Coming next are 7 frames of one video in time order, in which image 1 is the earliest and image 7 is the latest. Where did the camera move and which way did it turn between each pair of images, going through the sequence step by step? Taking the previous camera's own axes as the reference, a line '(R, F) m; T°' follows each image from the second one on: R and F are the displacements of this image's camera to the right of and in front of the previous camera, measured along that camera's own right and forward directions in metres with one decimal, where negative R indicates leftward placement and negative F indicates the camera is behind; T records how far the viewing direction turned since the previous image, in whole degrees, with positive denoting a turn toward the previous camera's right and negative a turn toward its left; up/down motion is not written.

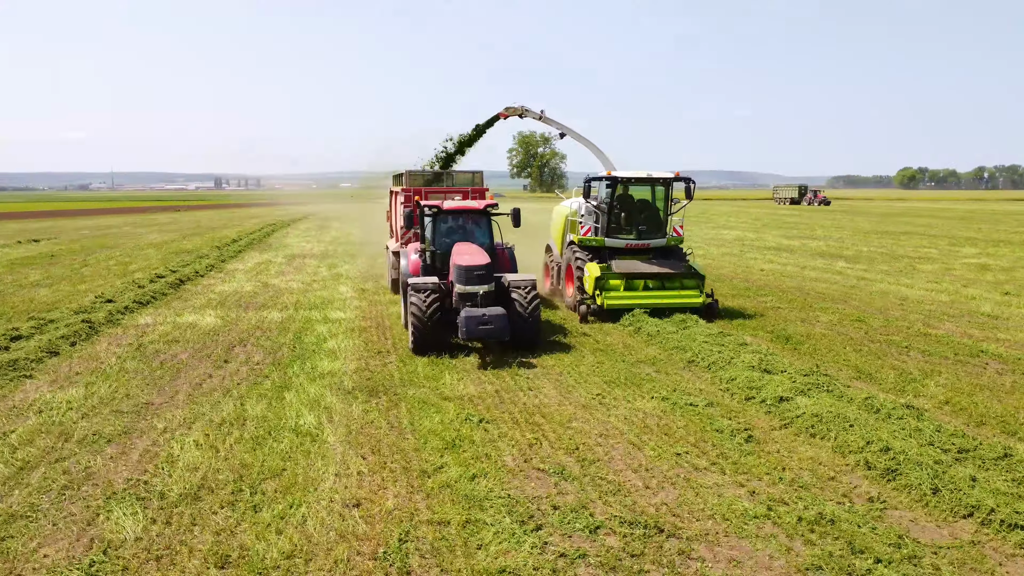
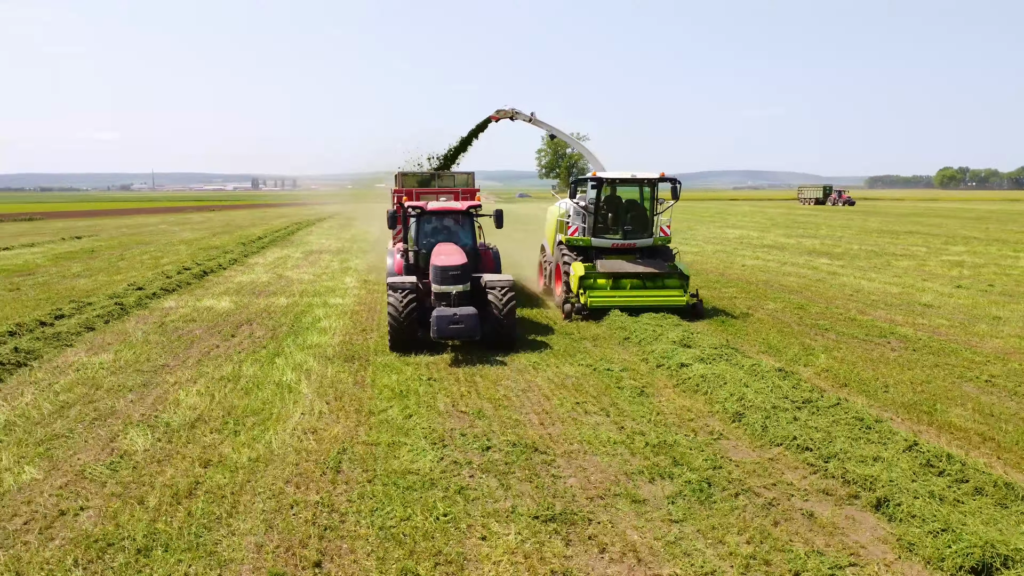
(+0.9, -1.3) m; -2°
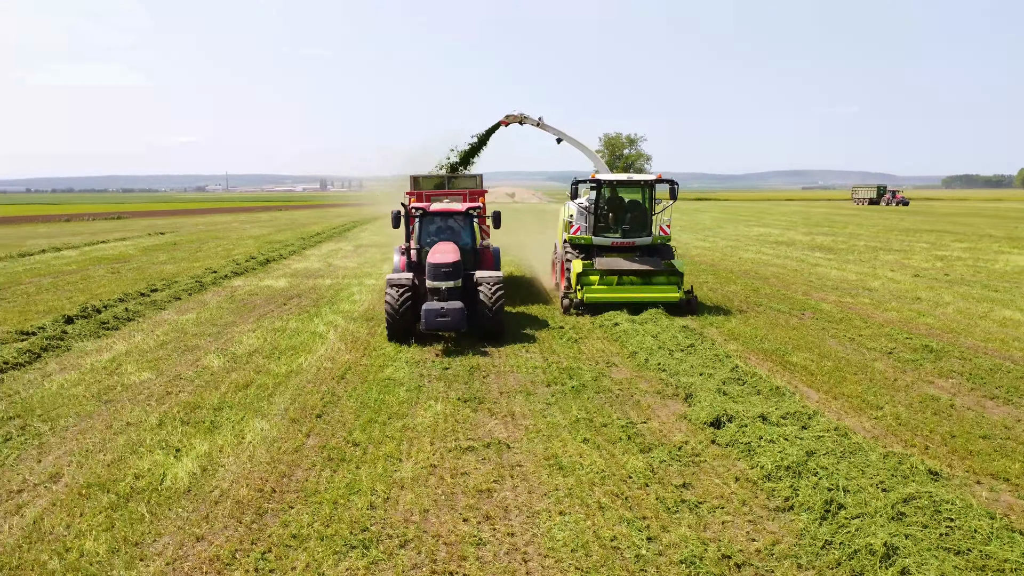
(+1.1, -2.5) m; -4°
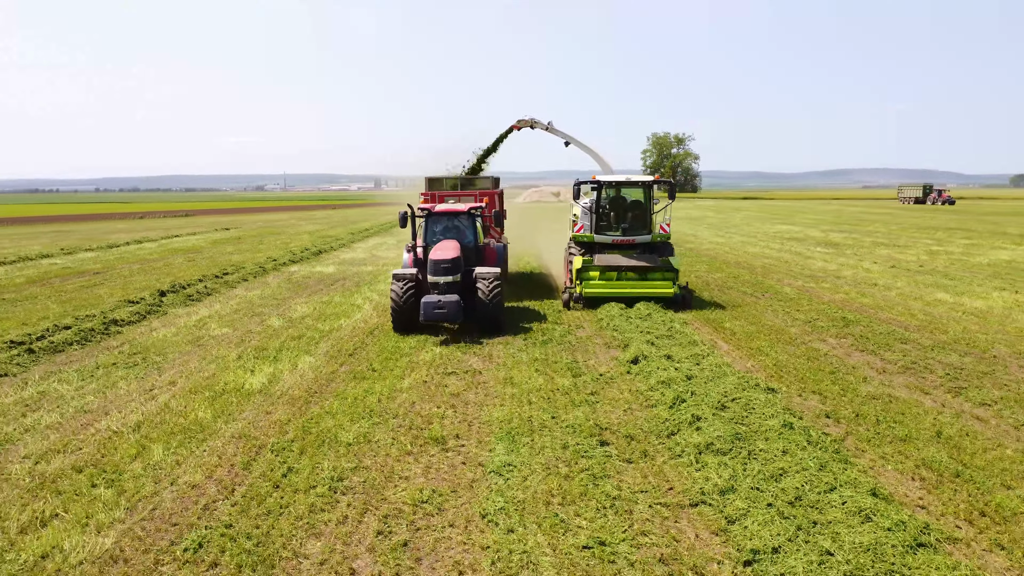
(+0.8, -2.4) m; -4°
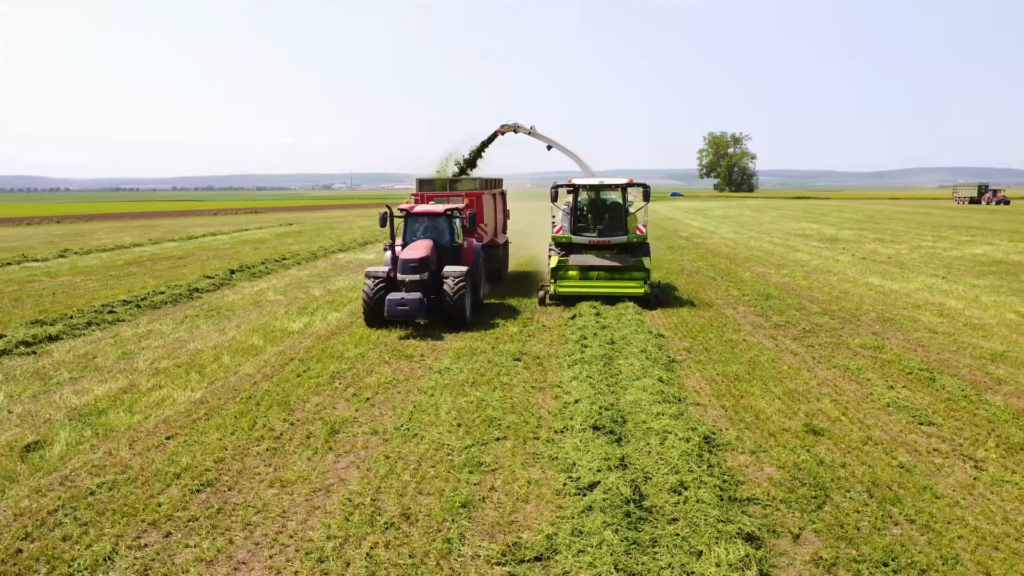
(+1.3, -2.9) m; -4°
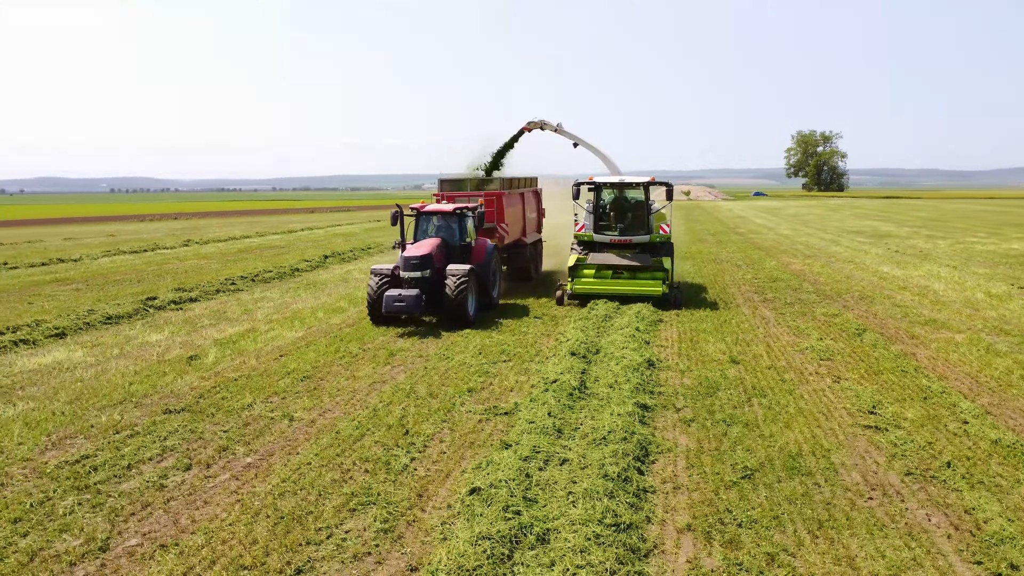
(+0.9, -2.5) m; -6°
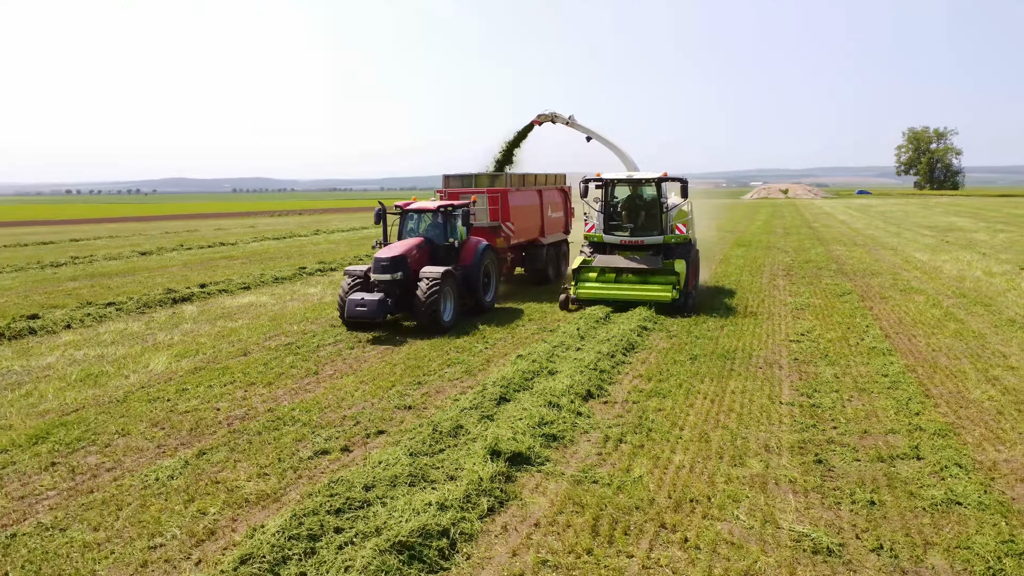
(+0.7, -3.4) m; -7°
